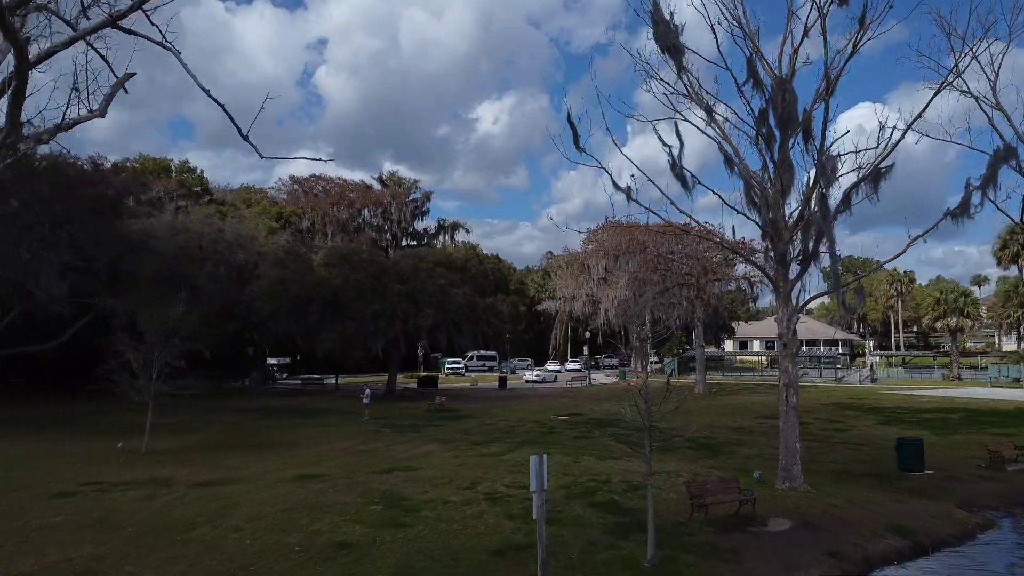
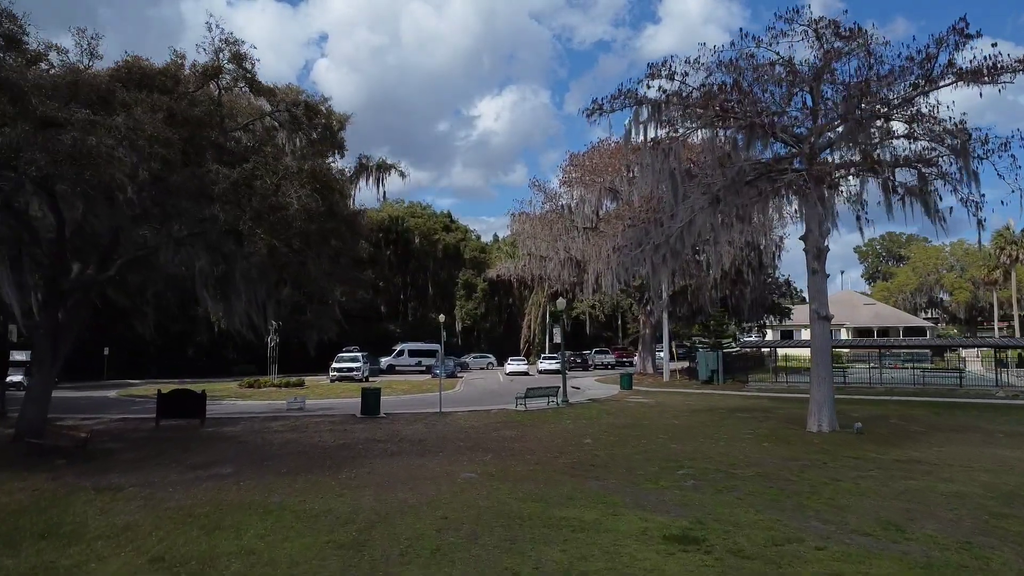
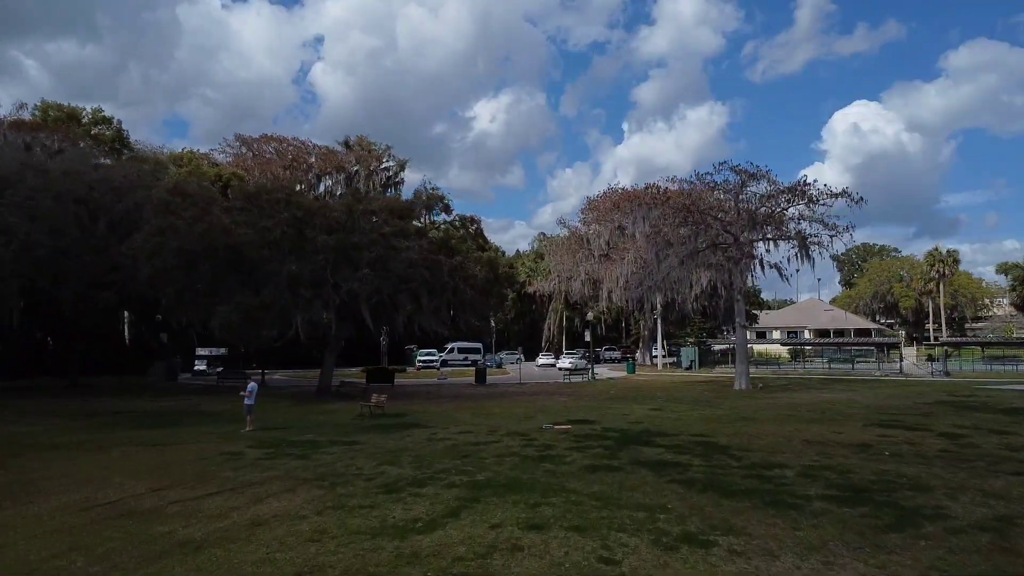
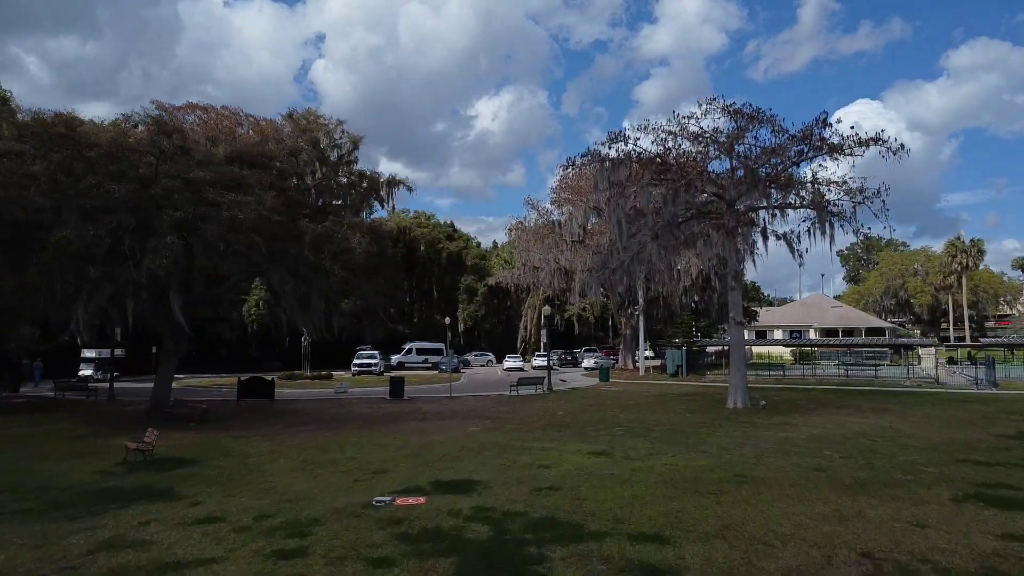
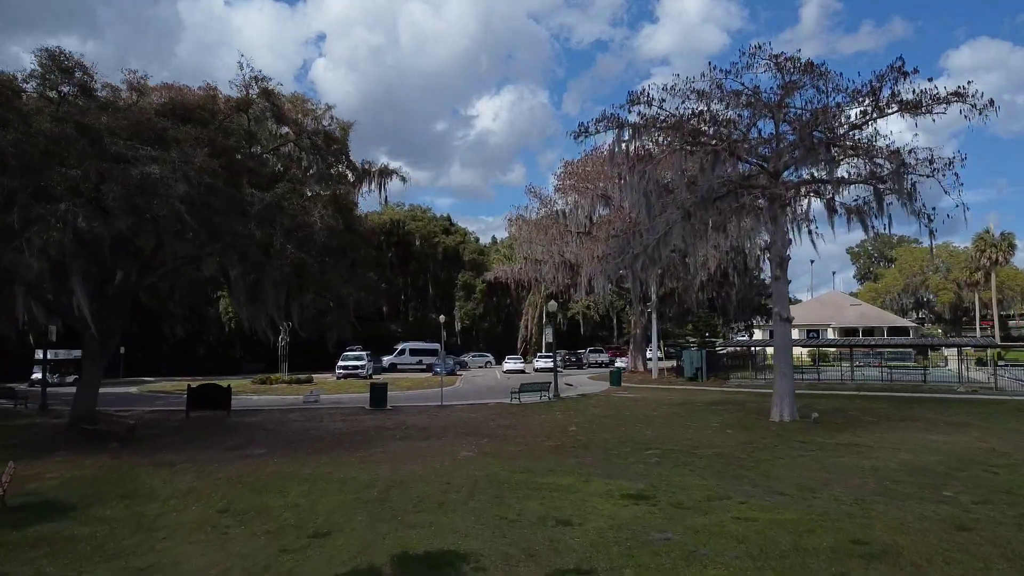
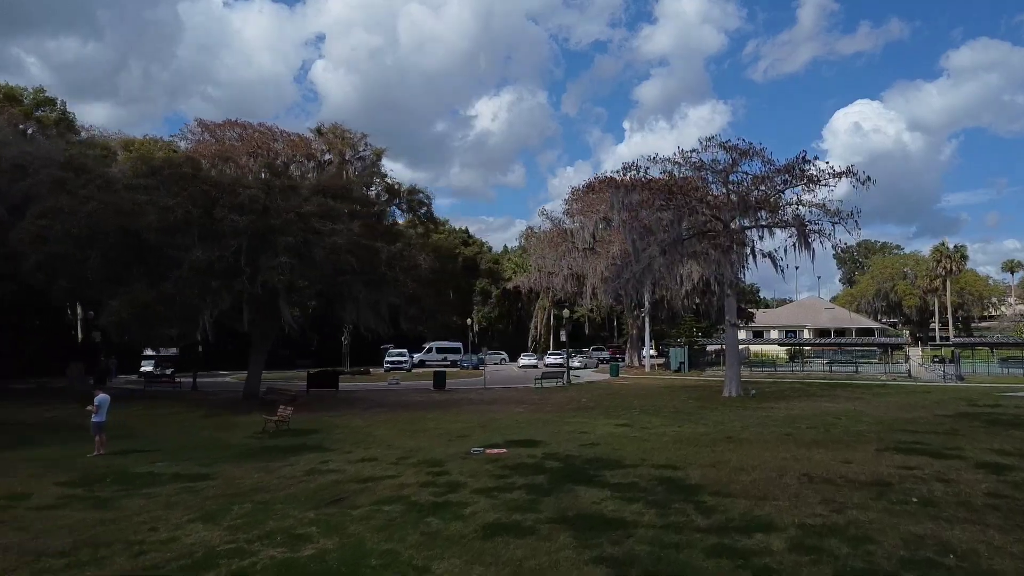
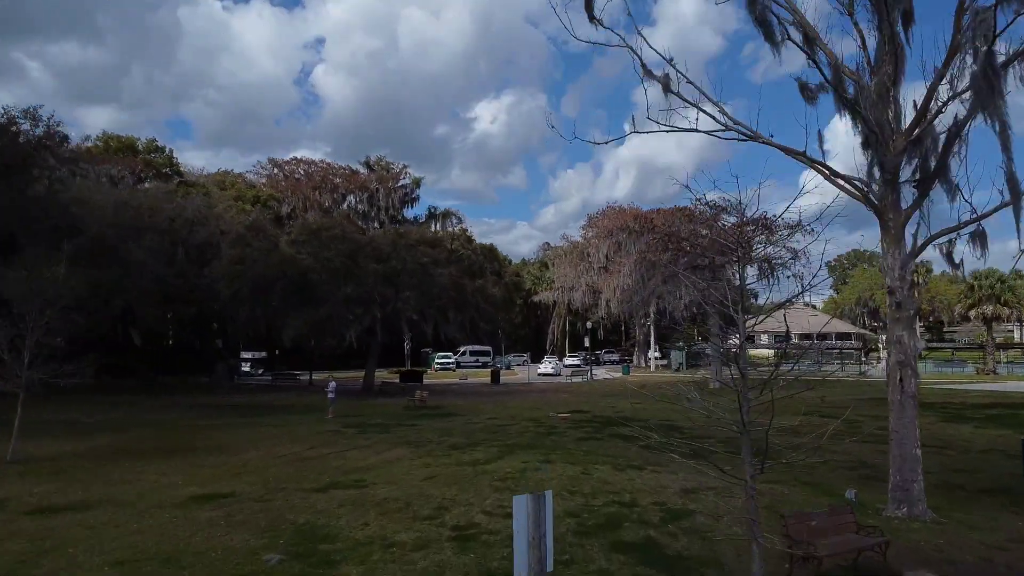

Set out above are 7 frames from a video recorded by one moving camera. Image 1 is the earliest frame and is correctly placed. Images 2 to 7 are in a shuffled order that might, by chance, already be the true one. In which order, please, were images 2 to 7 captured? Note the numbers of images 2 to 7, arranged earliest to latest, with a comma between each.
7, 3, 6, 4, 5, 2
